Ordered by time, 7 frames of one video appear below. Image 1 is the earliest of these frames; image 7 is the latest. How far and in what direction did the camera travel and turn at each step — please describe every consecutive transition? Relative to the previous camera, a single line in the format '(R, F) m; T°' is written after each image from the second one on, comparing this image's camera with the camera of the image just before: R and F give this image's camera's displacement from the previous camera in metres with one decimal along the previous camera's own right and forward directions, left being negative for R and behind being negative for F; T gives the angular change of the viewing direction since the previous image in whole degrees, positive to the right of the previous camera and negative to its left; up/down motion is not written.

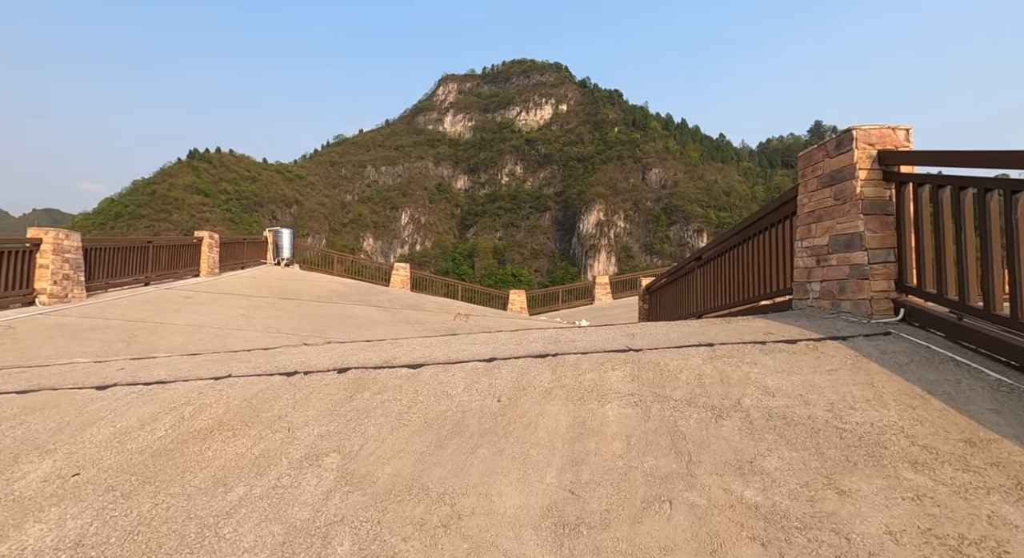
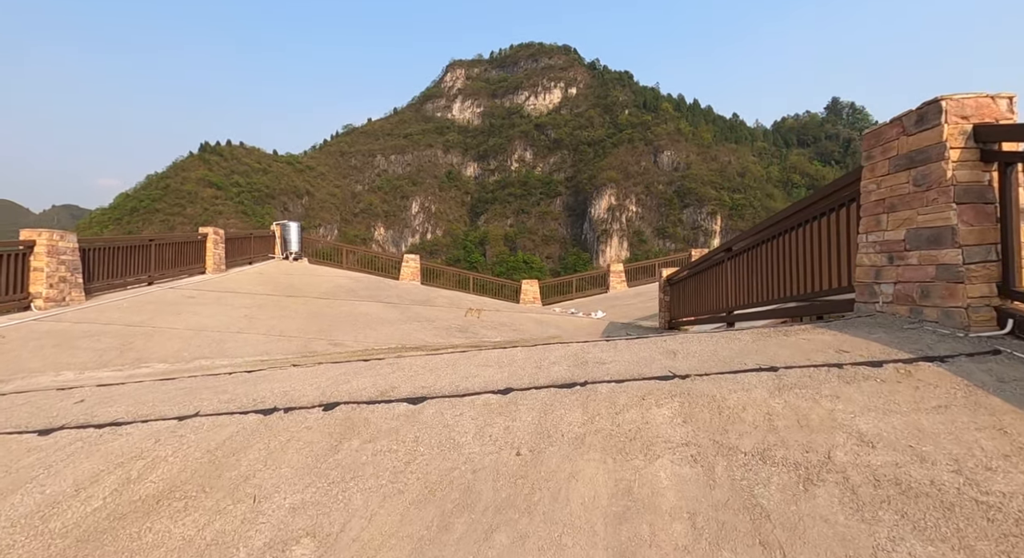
(0.0, +0.4) m; -1°
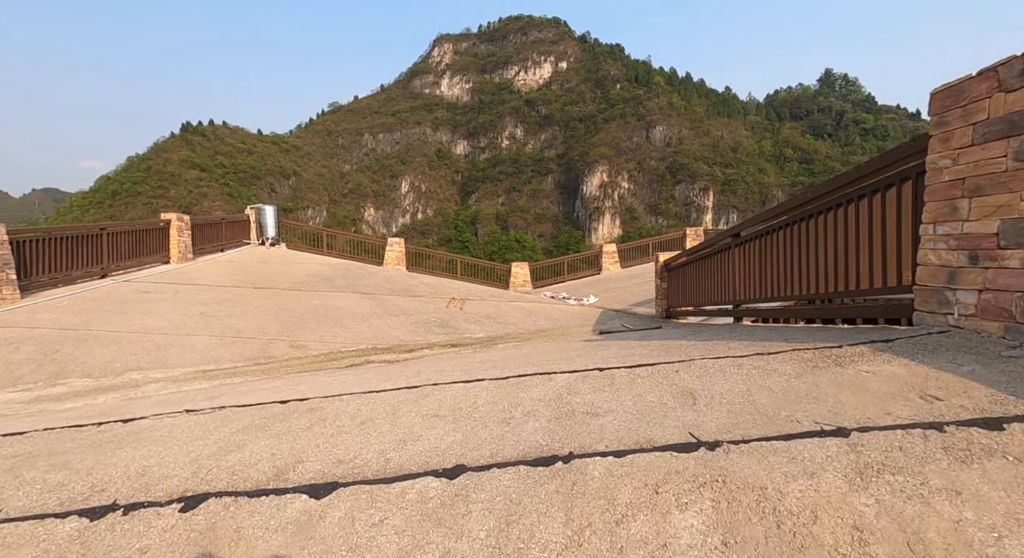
(+0.1, +0.7) m; +1°
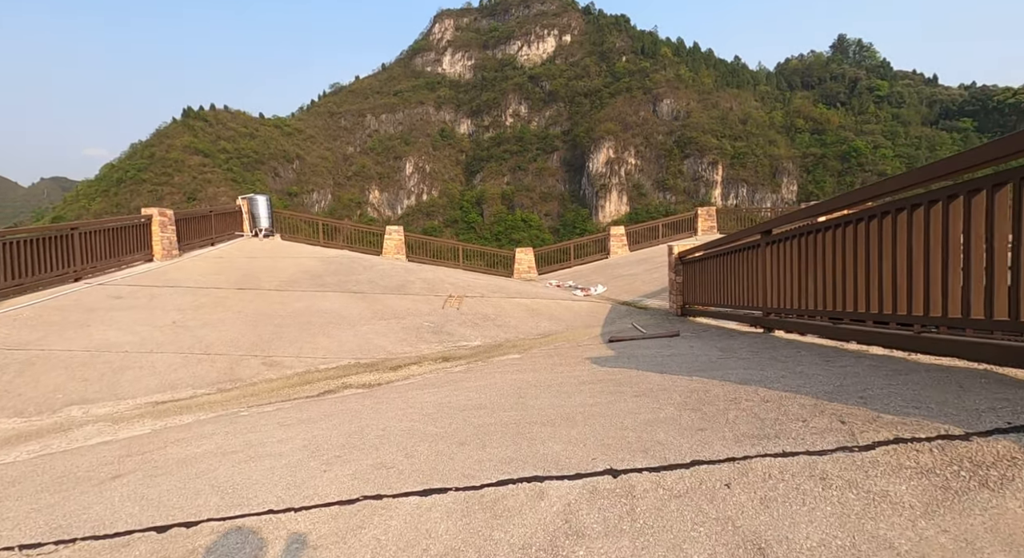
(+0.1, +0.7) m; -1°
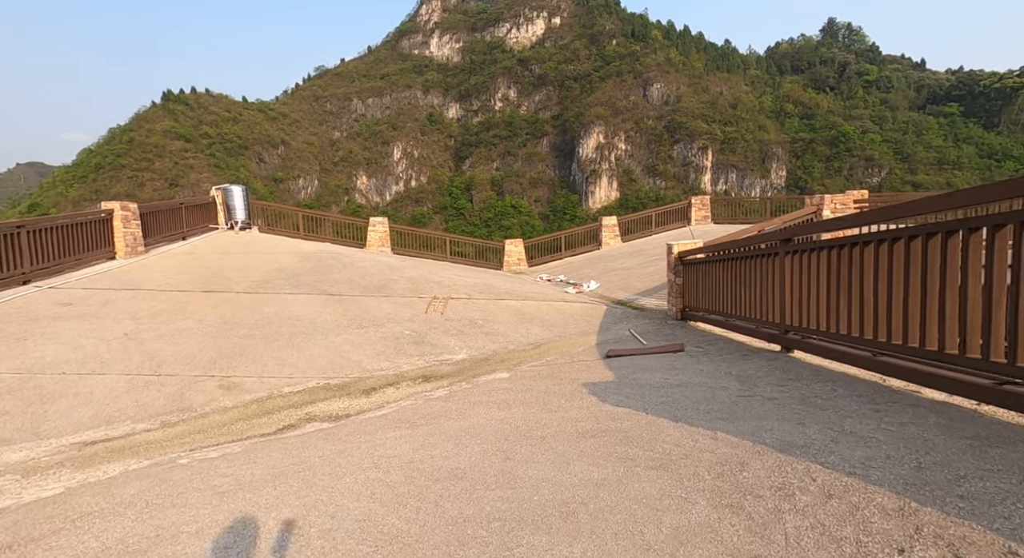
(0.0, +0.5) m; +1°
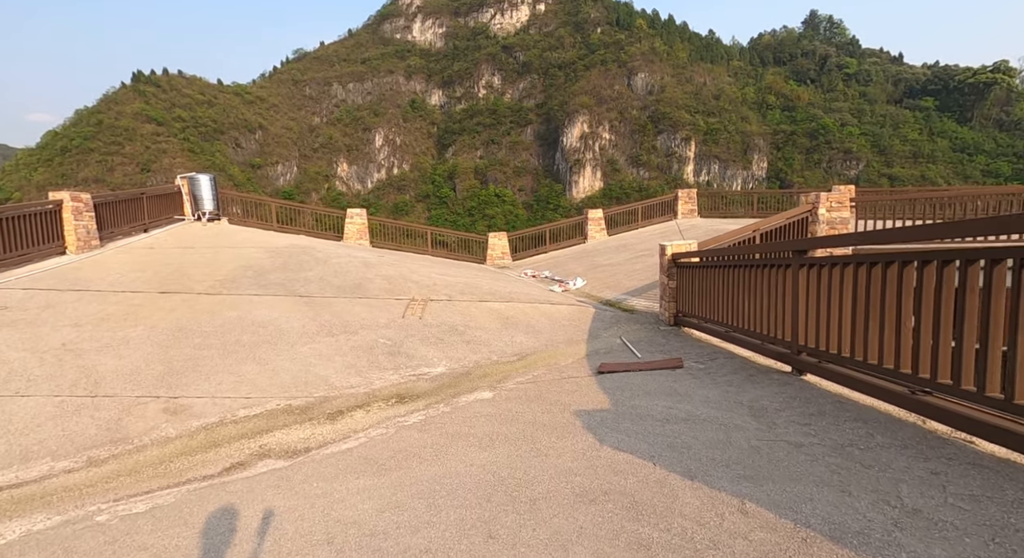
(0.0, +0.5) m; +2°
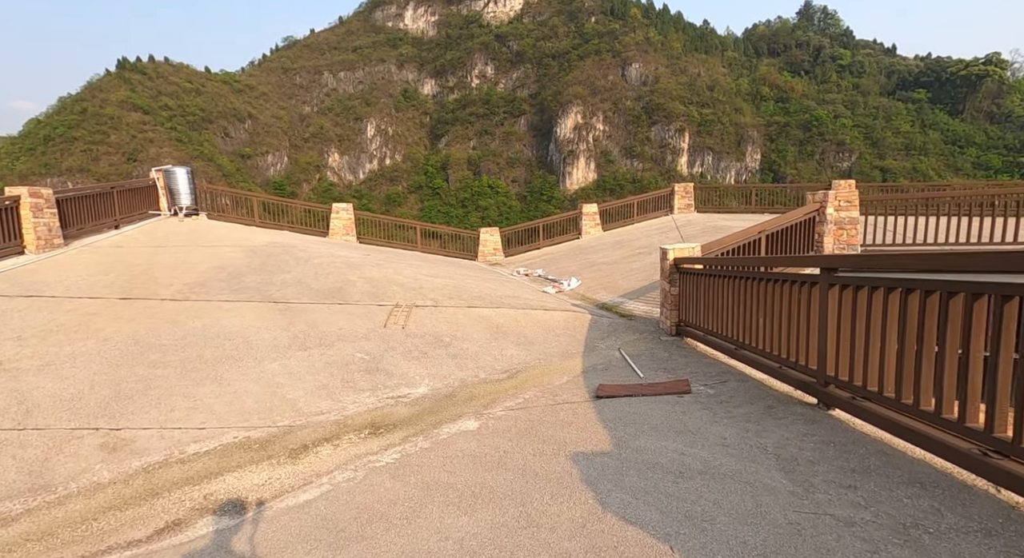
(0.0, +0.5) m; +1°
